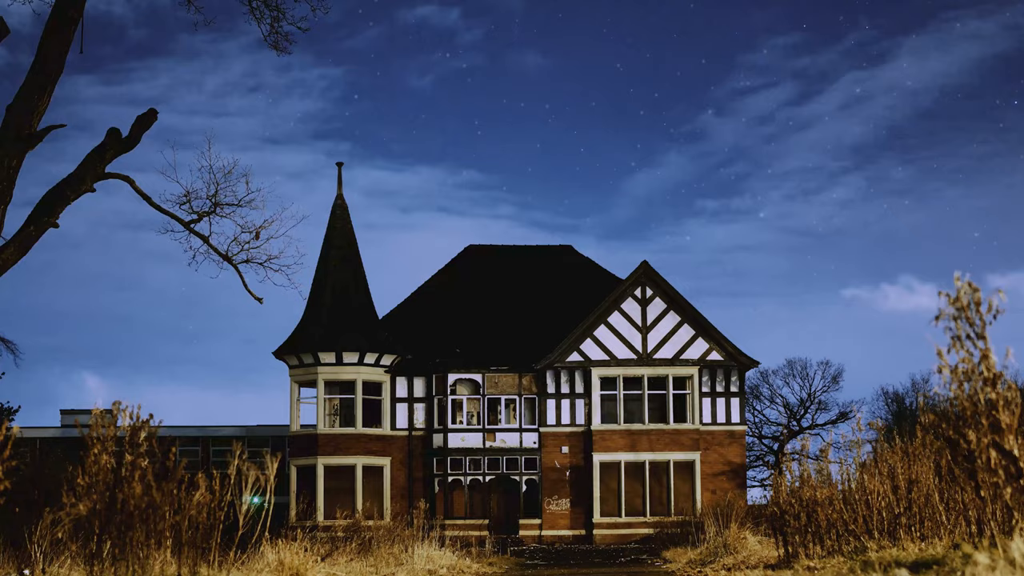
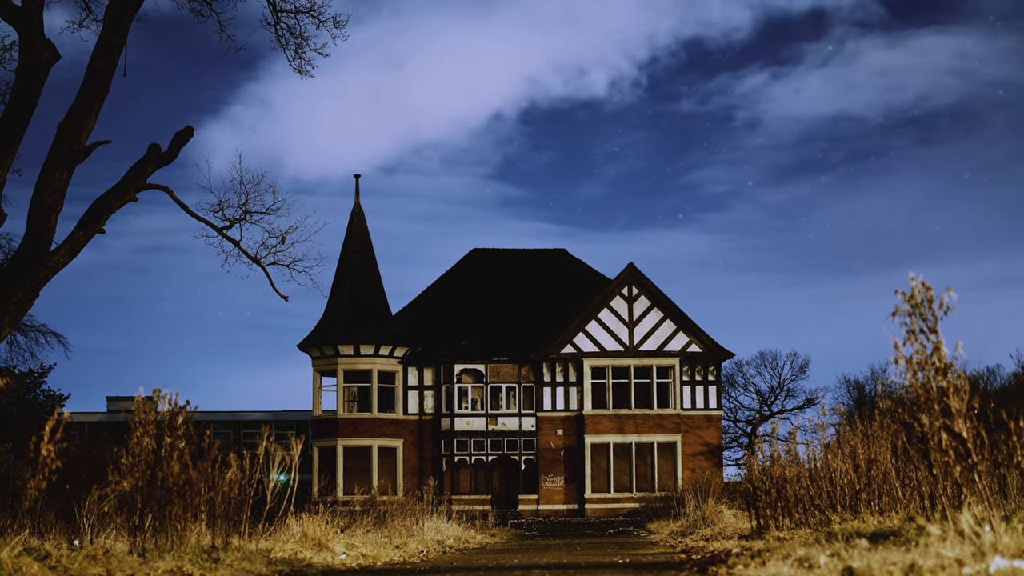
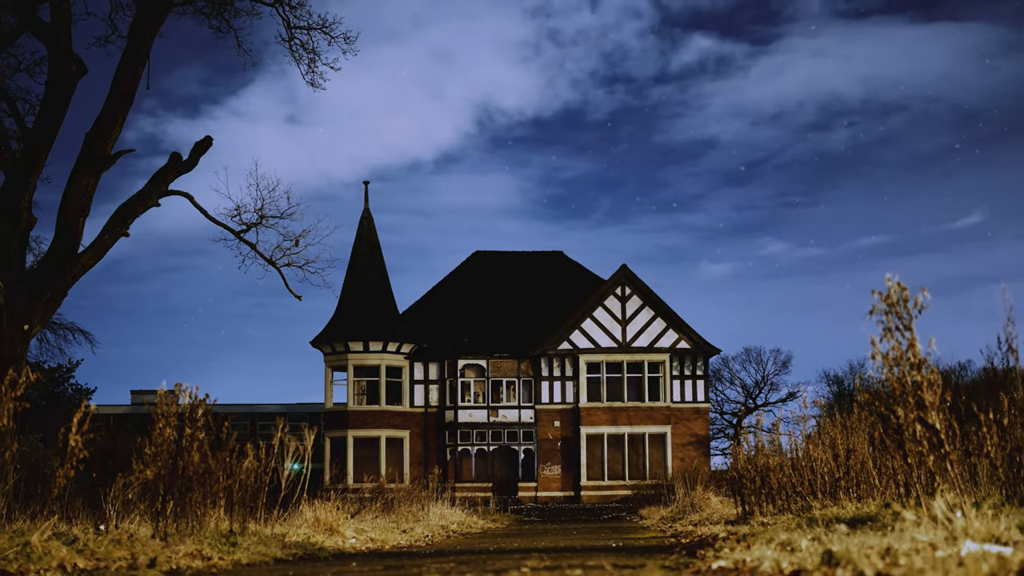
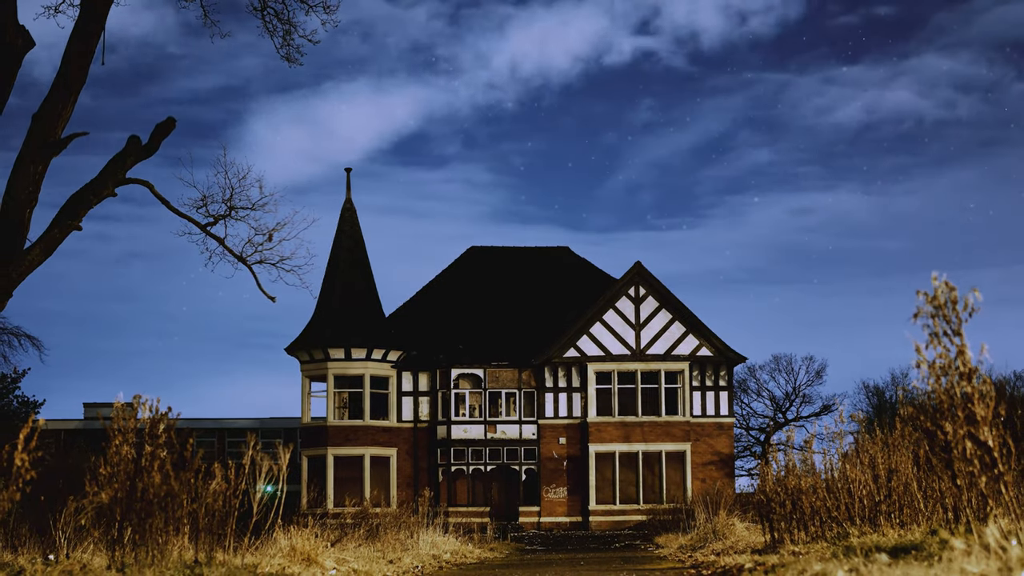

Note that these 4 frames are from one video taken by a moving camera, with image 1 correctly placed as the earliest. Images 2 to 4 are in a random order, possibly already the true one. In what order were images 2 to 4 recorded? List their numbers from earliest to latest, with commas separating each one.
4, 2, 3
